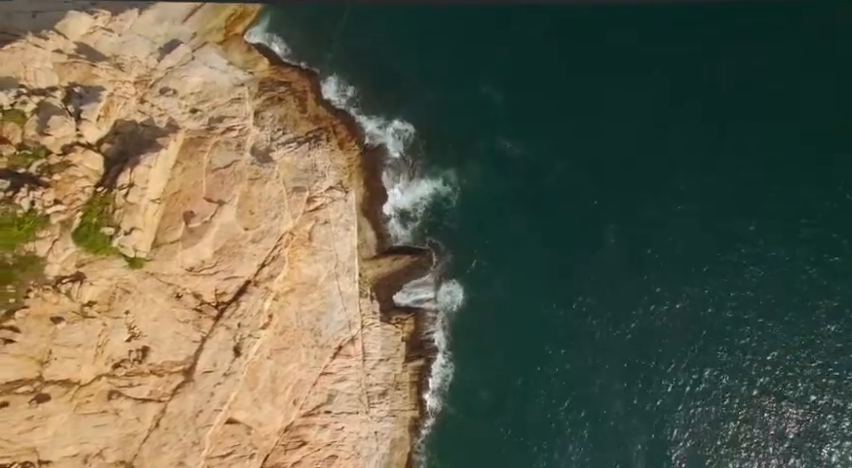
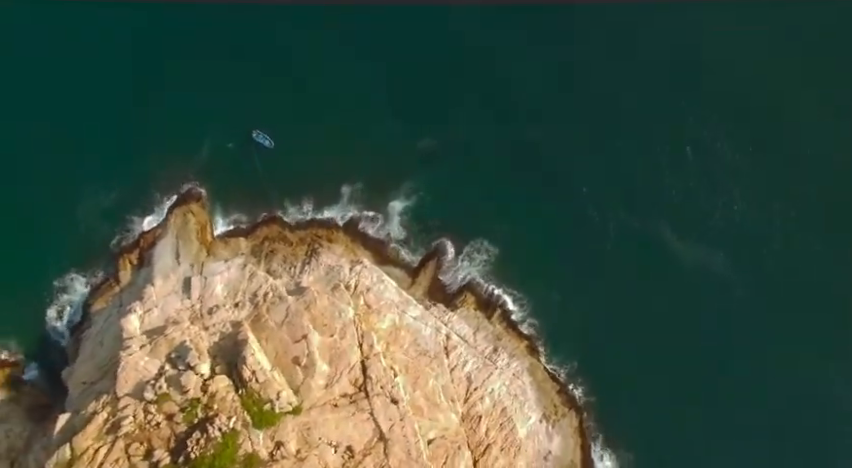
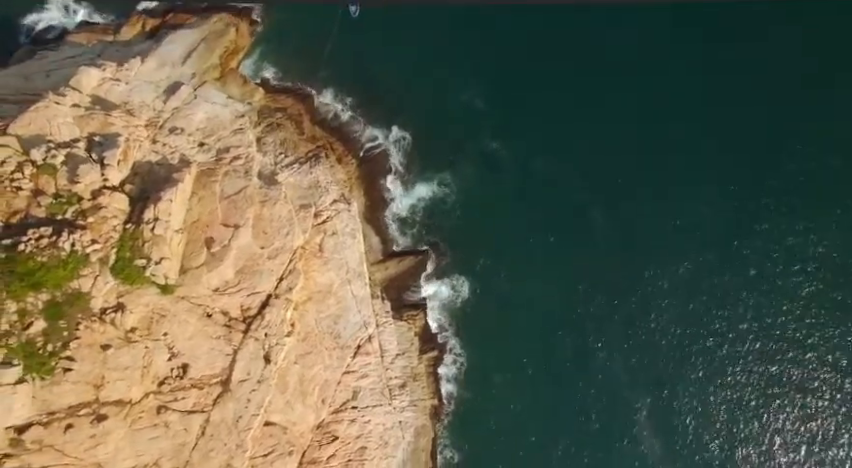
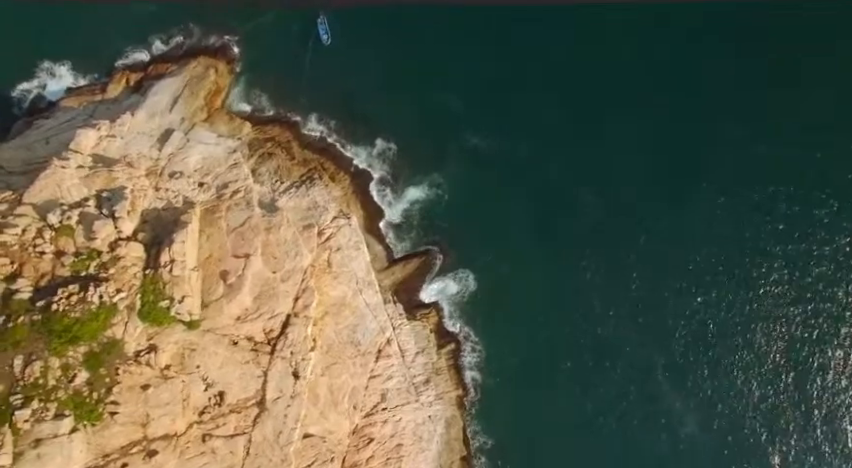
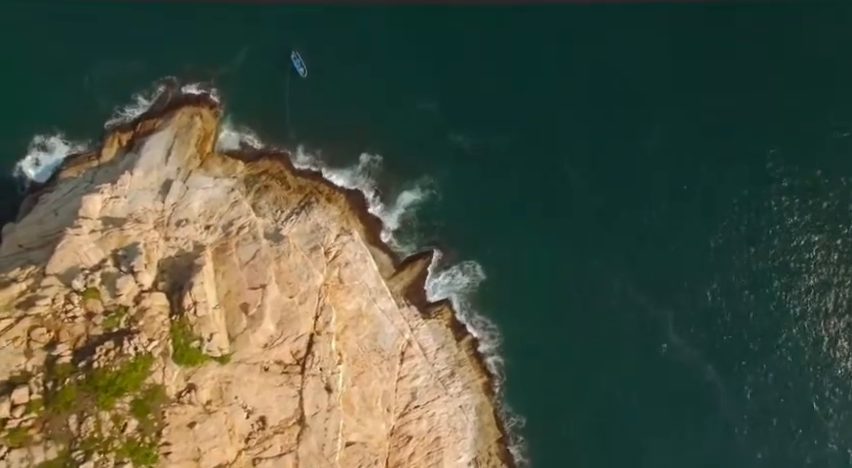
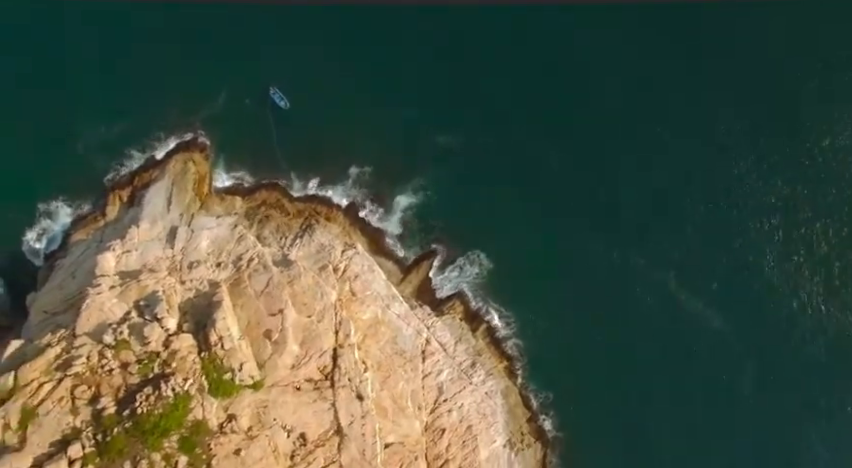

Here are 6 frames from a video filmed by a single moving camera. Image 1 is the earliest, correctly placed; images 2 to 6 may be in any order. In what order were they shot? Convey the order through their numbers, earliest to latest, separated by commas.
3, 4, 5, 6, 2
